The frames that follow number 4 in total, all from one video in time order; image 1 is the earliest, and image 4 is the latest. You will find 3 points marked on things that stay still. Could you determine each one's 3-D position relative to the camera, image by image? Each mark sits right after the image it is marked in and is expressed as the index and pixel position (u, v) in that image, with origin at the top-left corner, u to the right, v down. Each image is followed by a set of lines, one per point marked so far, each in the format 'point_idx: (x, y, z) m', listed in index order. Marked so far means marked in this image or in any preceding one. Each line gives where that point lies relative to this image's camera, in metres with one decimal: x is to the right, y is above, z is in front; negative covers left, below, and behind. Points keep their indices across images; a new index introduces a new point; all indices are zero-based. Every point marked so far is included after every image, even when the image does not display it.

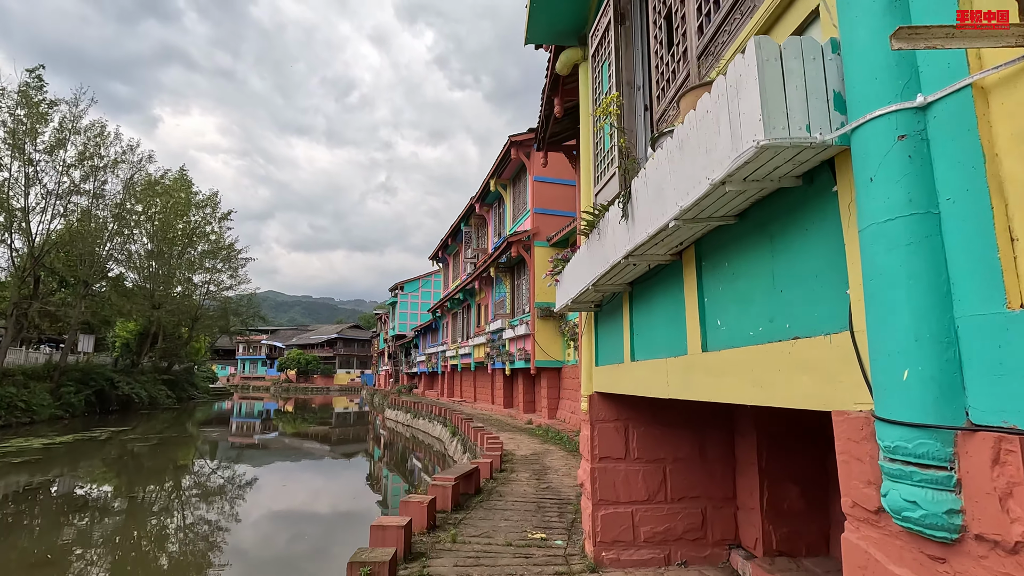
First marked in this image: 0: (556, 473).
0: (+0.7, -3.0, +8.6) m
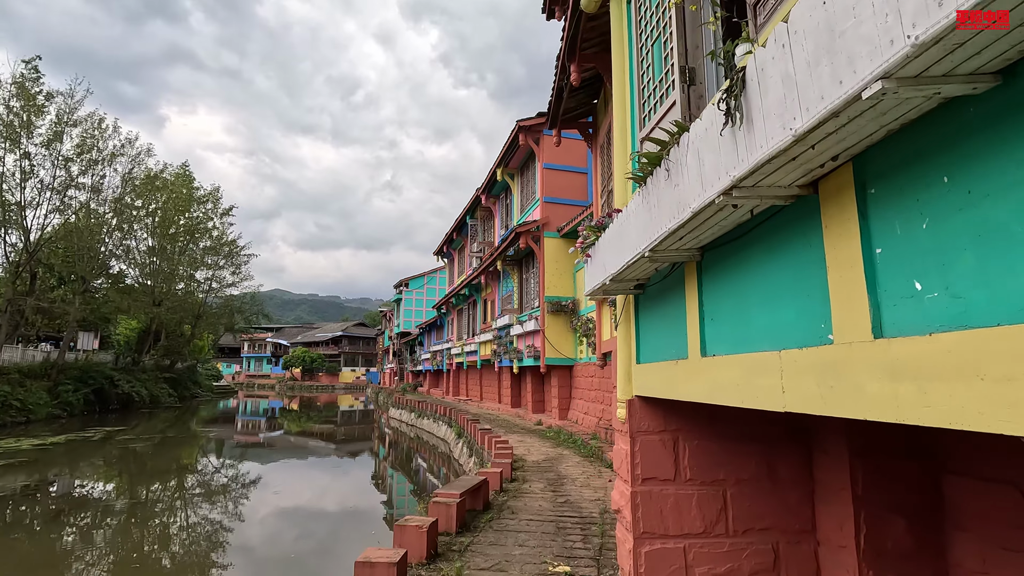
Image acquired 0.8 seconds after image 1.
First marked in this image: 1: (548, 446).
0: (+0.9, -2.8, +7.7) m
1: (+0.8, -3.4, +11.4) m
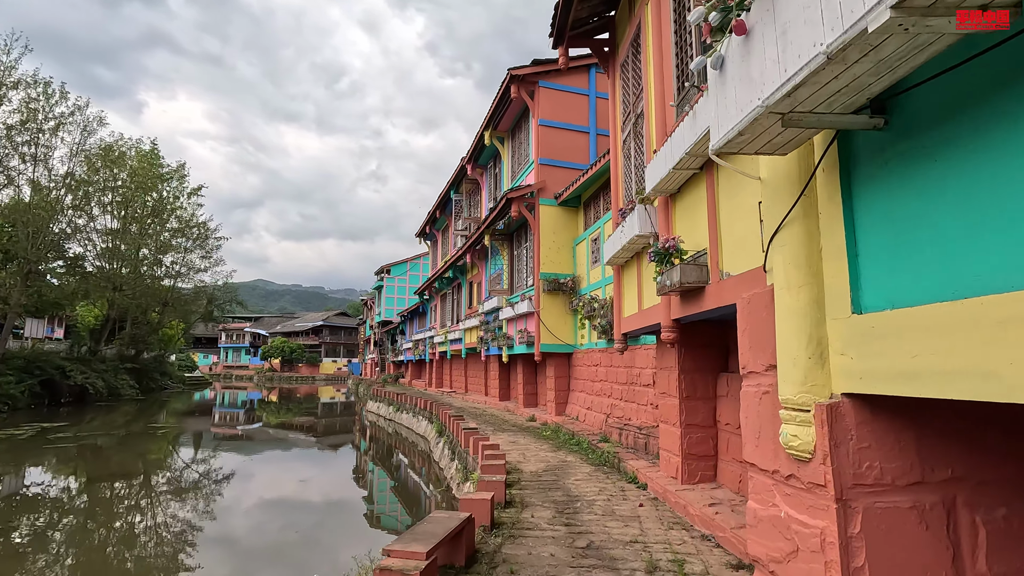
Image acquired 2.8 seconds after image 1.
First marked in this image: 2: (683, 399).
0: (+0.8, -2.3, +5.6) m
1: (+0.6, -2.8, +9.3) m
2: (+1.9, -1.2, +5.9) m
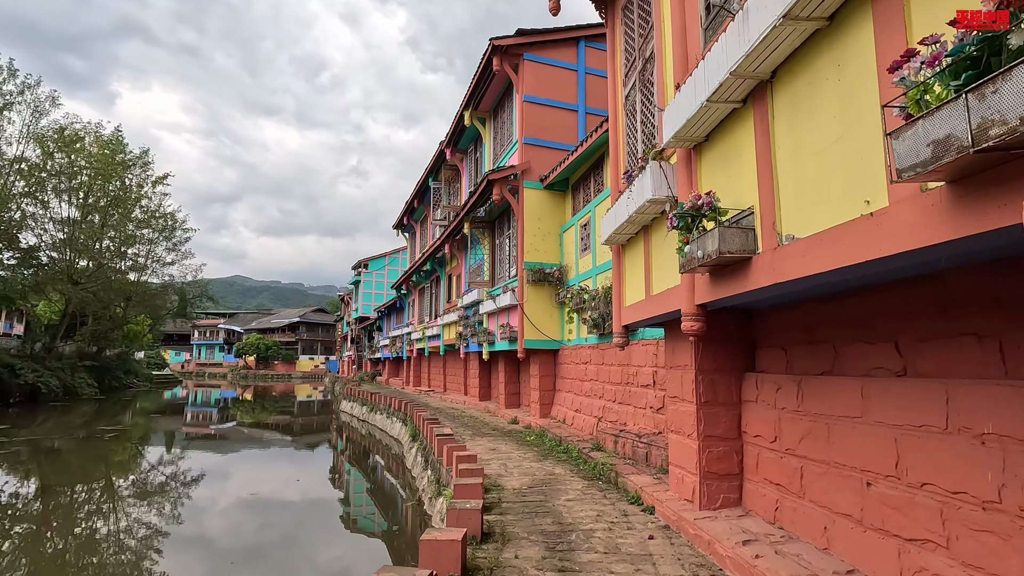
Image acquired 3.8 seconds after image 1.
0: (+0.6, -2.1, +4.5) m
1: (+0.3, -2.6, +8.2) m
2: (+1.7, -1.1, +4.8) m
